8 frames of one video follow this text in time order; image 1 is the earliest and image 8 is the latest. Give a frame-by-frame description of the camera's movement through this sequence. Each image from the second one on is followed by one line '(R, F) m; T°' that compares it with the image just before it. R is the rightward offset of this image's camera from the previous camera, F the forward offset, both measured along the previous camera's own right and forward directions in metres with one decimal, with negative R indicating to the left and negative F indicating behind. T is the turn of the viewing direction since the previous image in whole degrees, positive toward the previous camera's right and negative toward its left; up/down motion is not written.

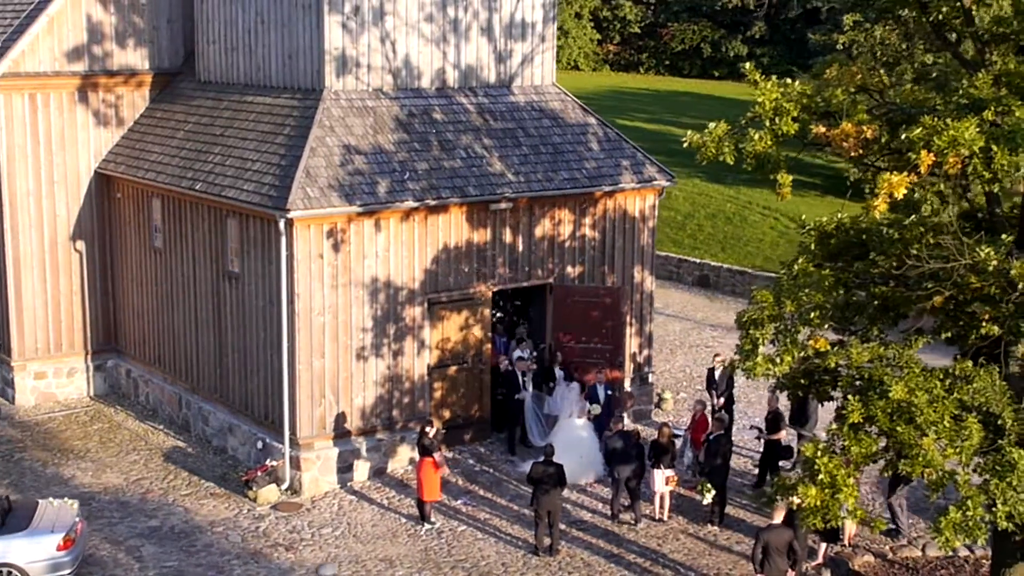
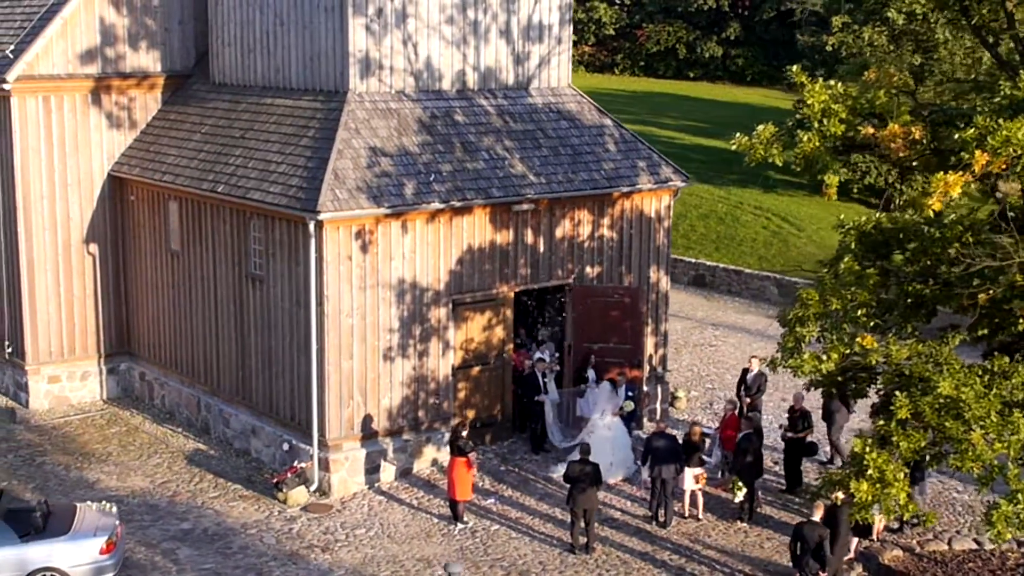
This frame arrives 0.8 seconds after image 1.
(-0.8, -0.1) m; +2°
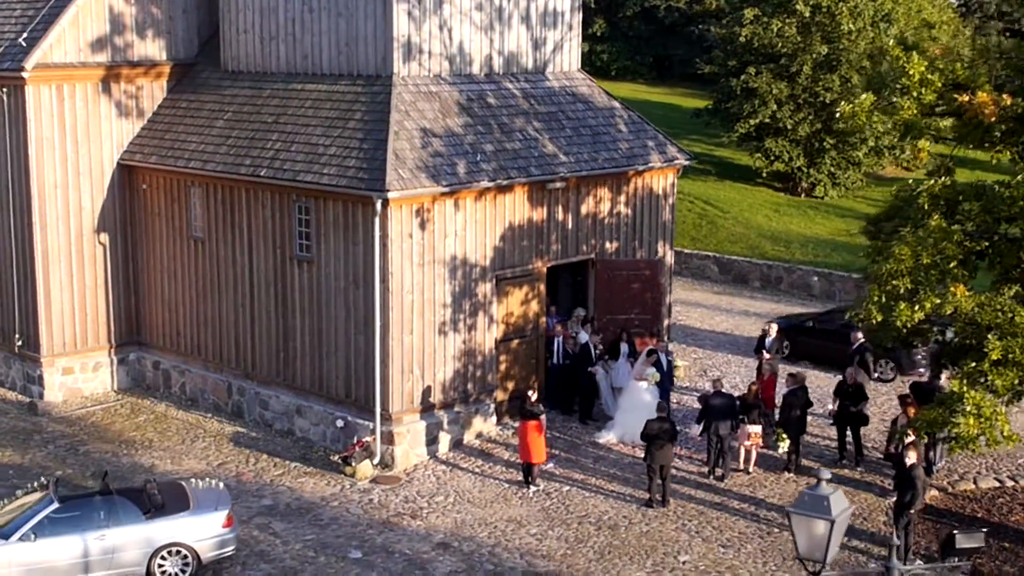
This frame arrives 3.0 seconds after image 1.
(-3.0, -0.5) m; +8°
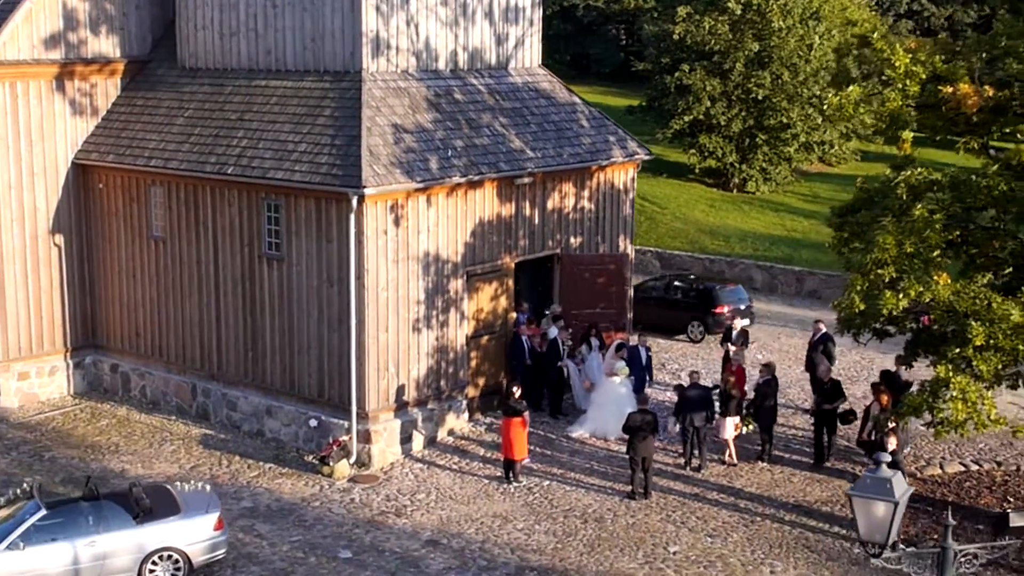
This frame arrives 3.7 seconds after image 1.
(-0.9, +0.1) m; +4°
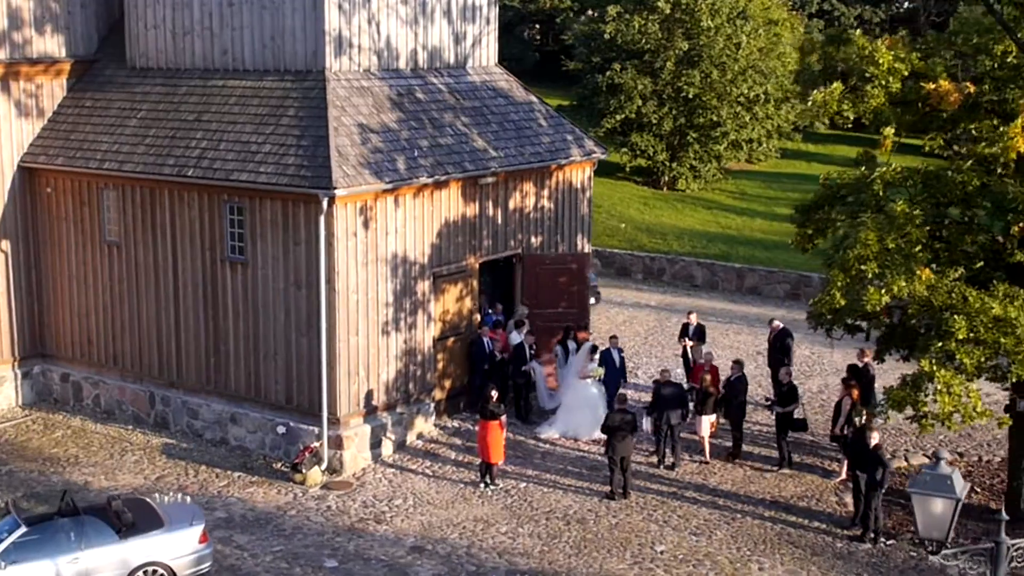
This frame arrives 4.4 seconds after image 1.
(-0.9, +0.2) m; +4°
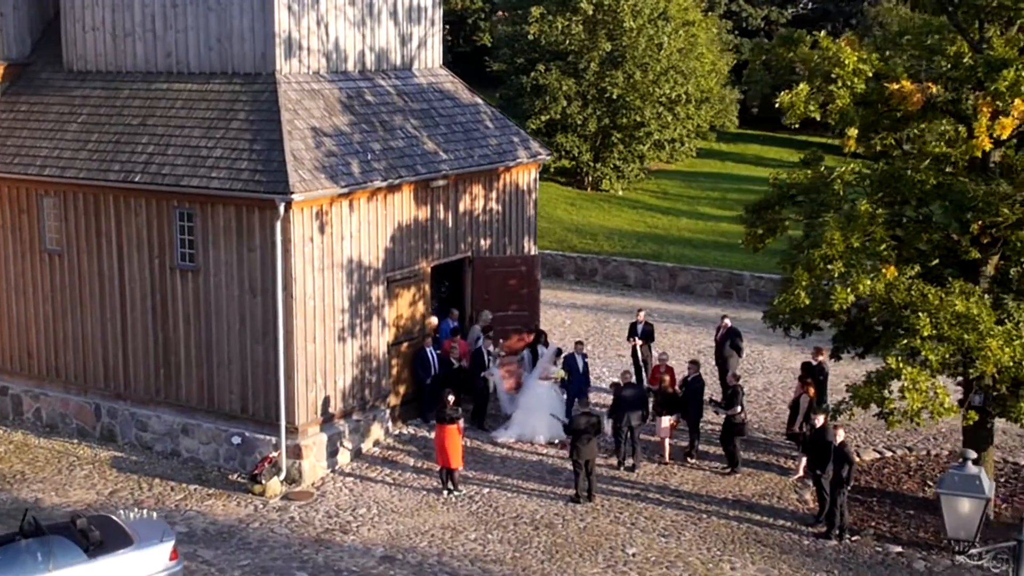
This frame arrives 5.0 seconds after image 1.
(-0.7, +0.1) m; +4°
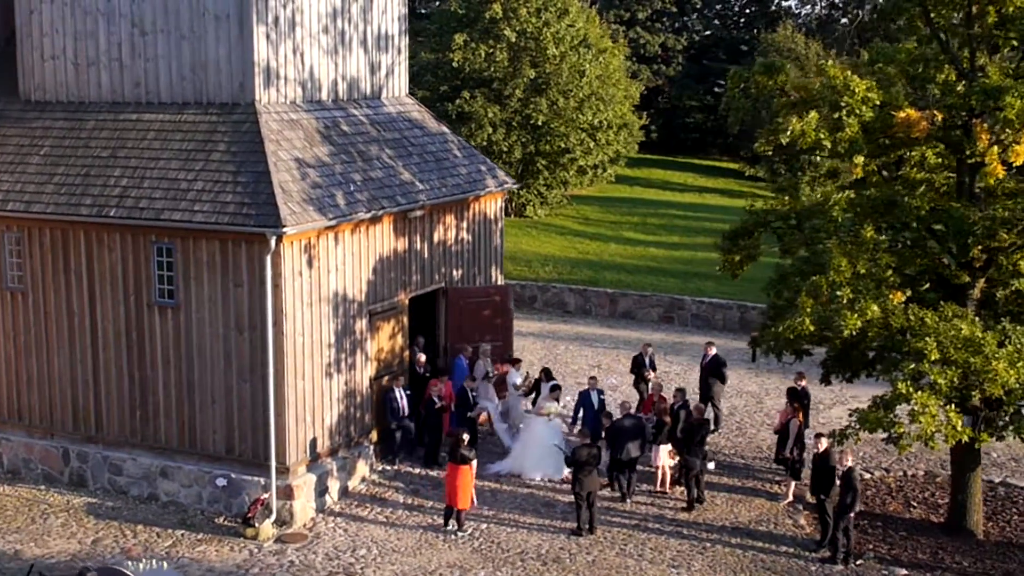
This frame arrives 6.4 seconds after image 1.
(-1.4, +0.3) m; +5°
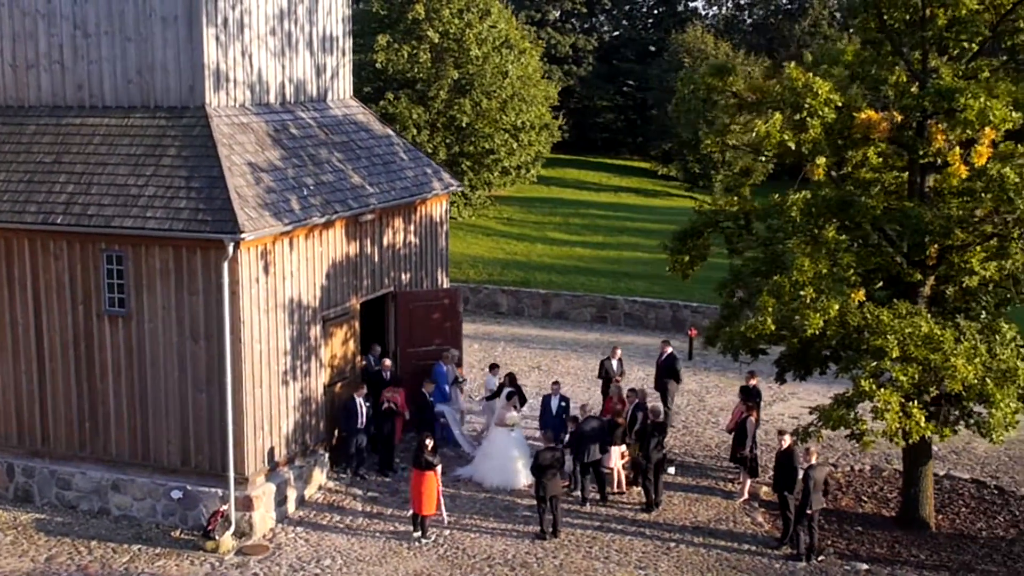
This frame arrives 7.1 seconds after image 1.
(-0.7, +0.1) m; +4°
